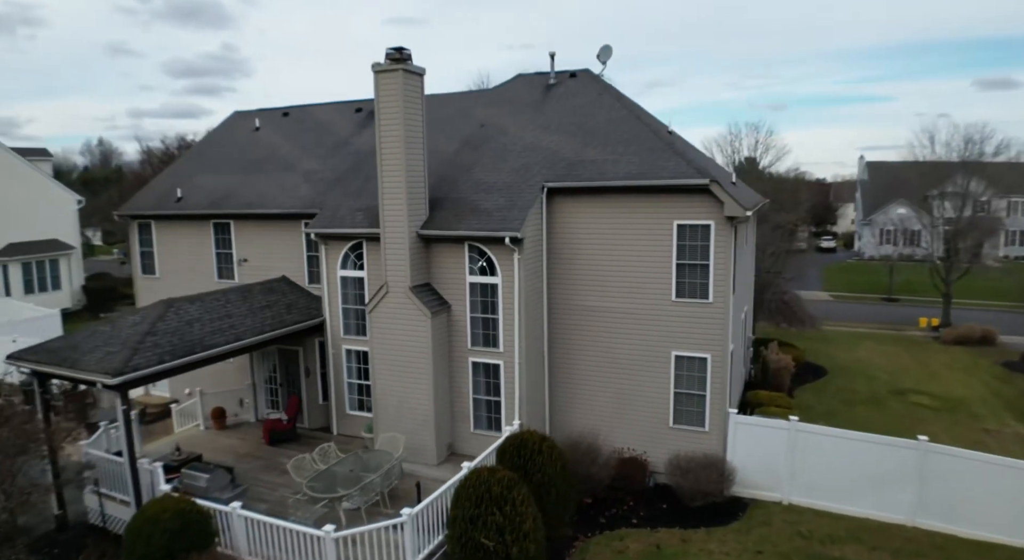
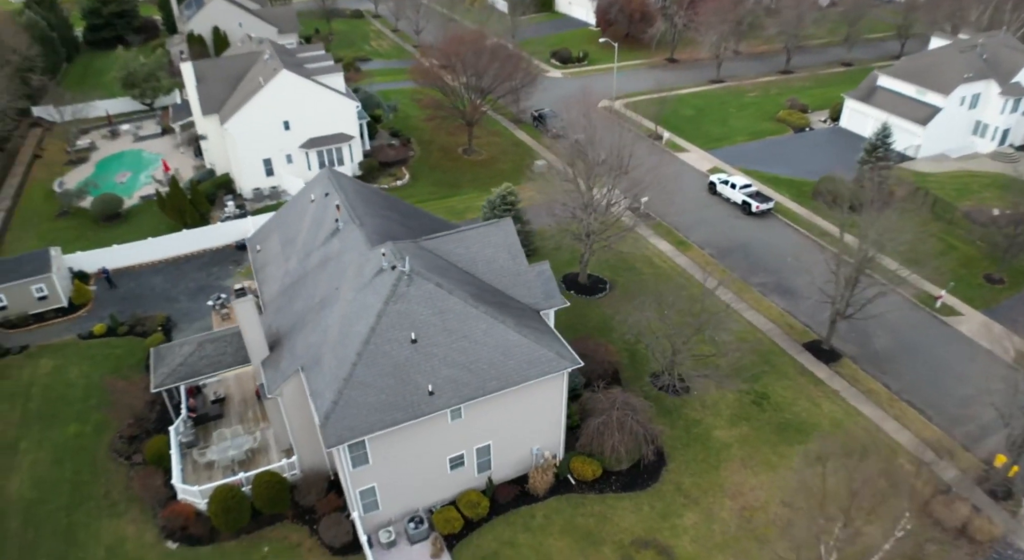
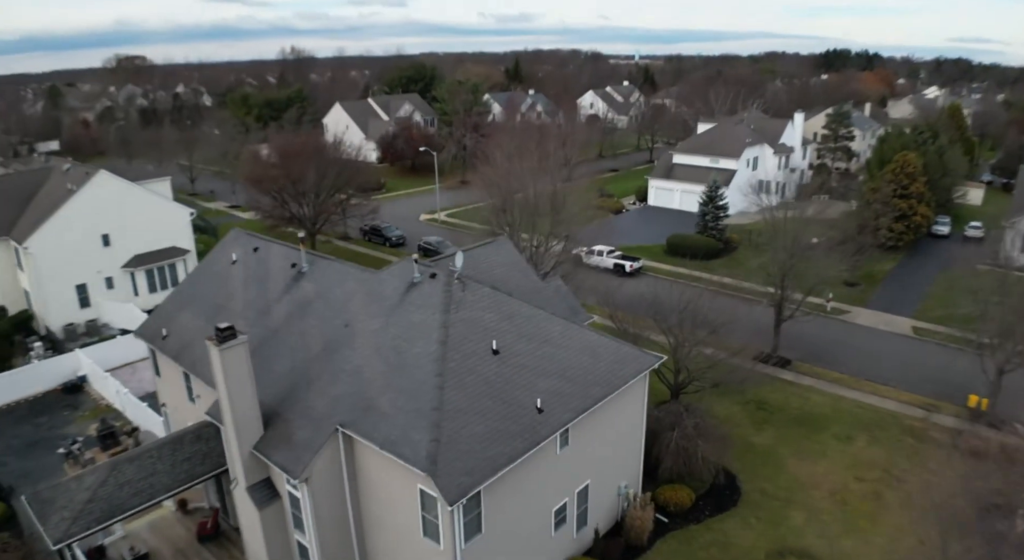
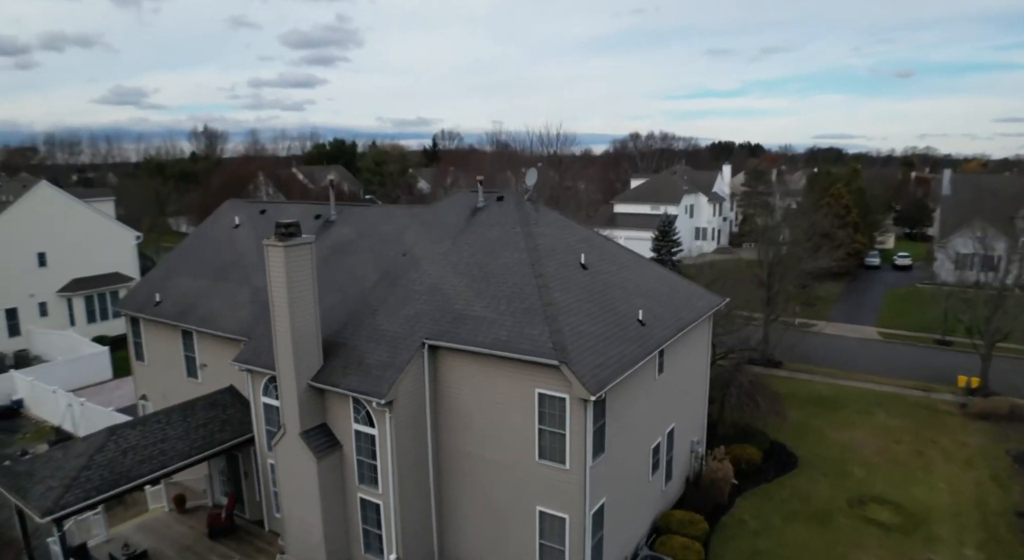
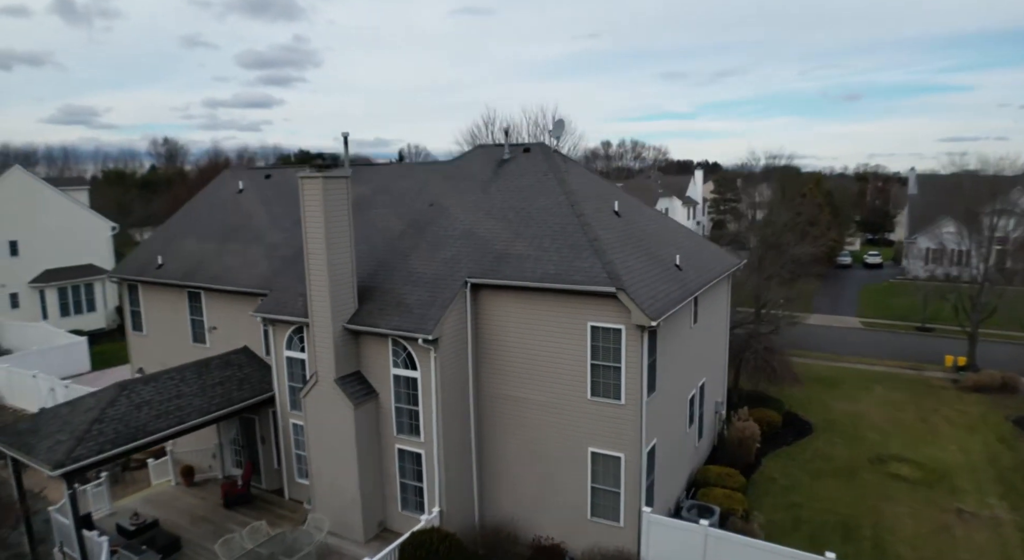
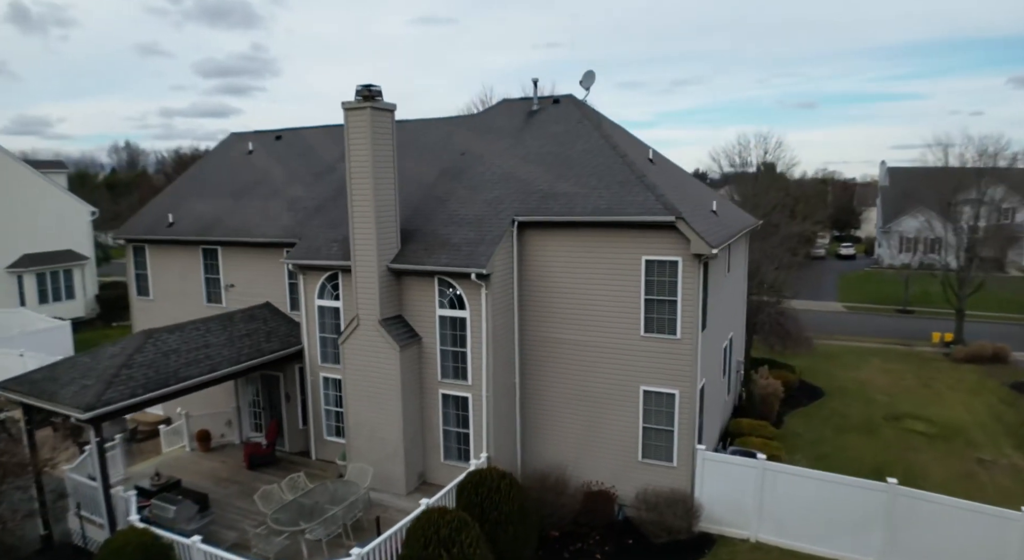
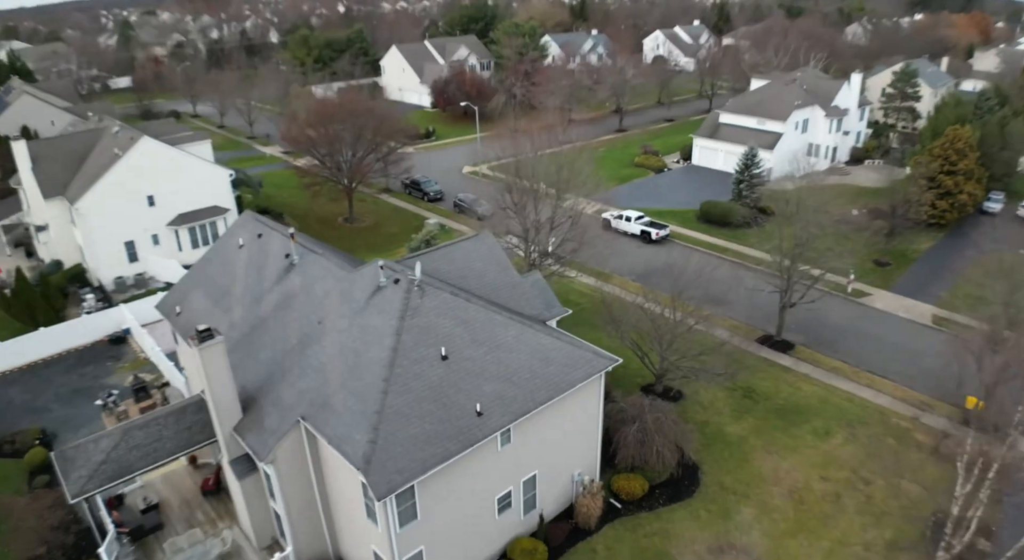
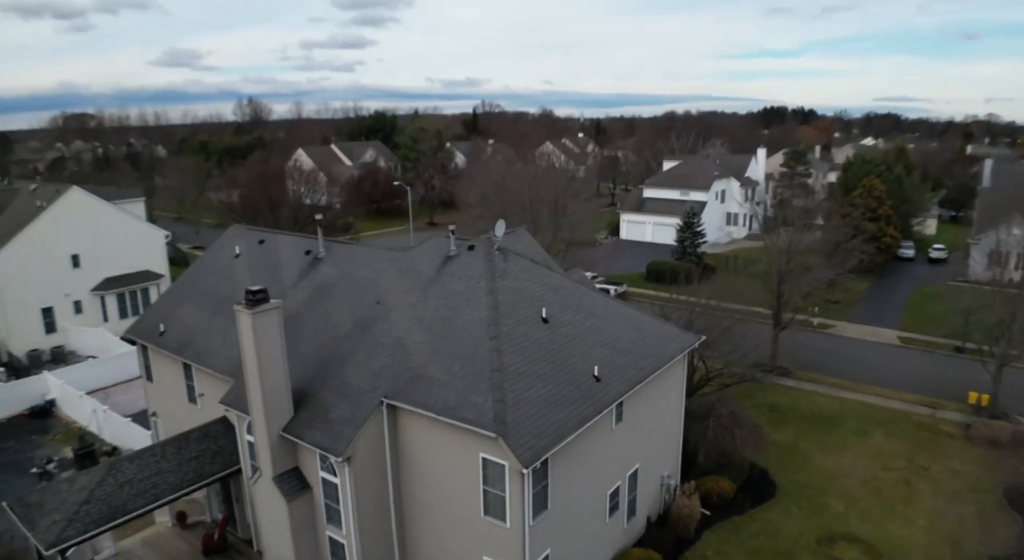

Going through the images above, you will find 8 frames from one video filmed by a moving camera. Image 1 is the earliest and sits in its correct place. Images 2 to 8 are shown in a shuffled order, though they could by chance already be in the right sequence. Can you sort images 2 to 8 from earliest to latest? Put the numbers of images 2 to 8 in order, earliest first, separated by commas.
6, 5, 4, 8, 3, 7, 2
